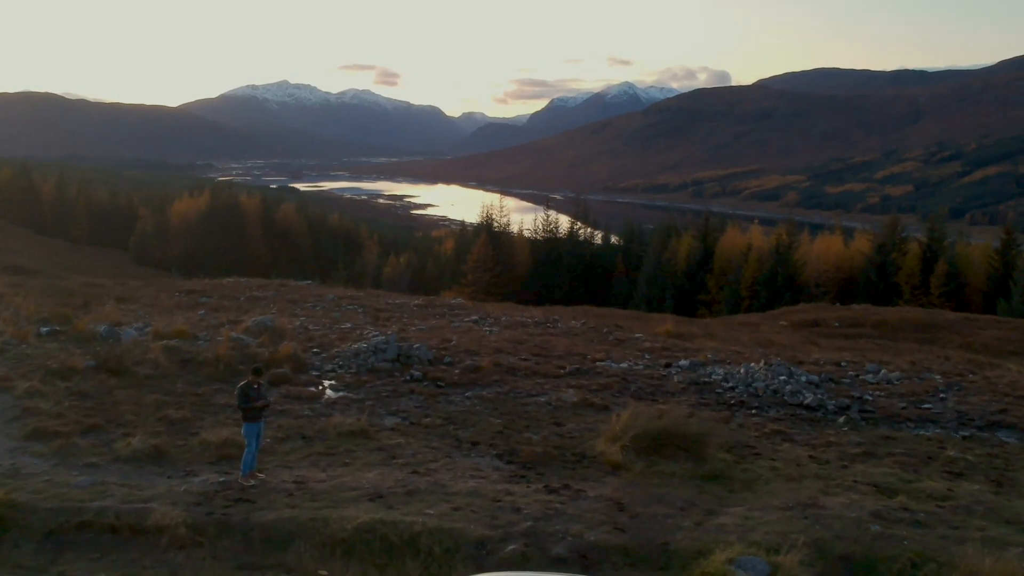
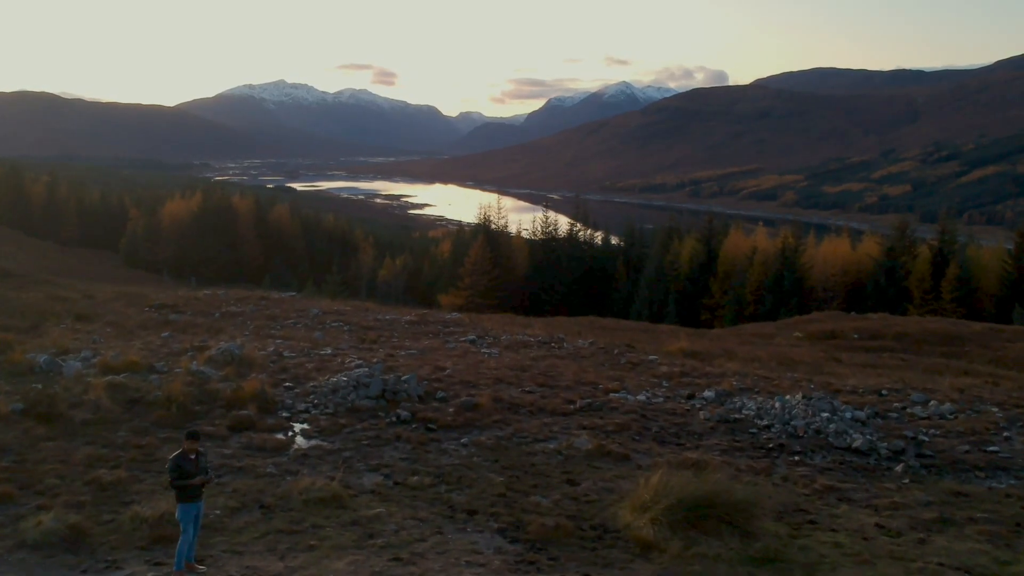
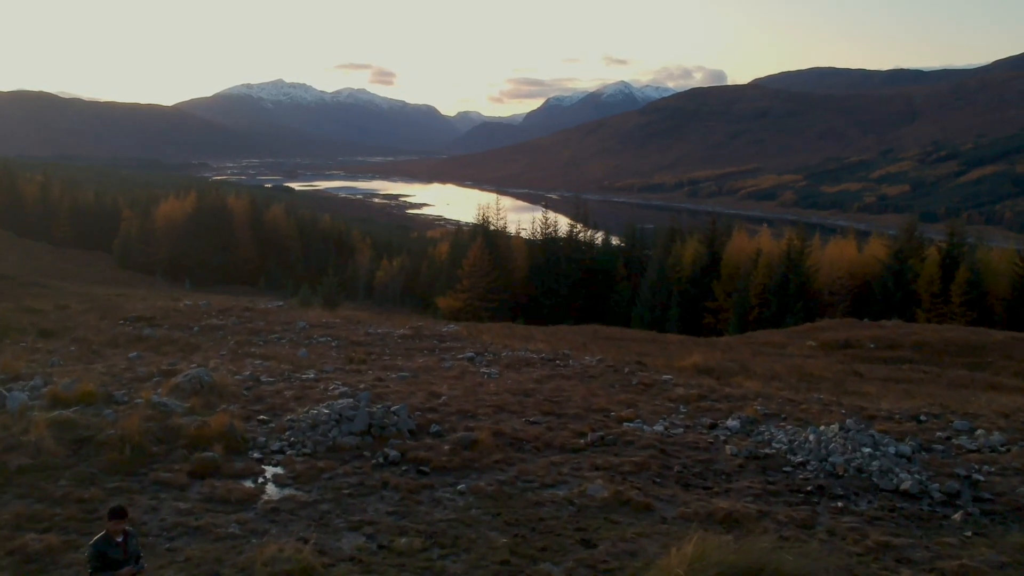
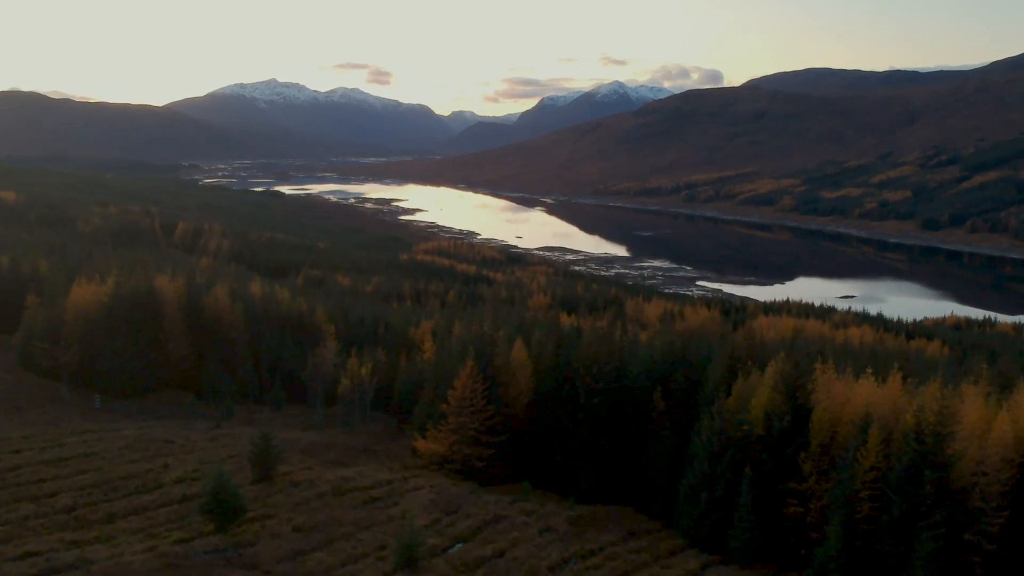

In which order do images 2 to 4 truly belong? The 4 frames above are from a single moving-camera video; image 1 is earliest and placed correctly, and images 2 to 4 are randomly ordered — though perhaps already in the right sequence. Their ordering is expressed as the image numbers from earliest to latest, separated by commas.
2, 3, 4
